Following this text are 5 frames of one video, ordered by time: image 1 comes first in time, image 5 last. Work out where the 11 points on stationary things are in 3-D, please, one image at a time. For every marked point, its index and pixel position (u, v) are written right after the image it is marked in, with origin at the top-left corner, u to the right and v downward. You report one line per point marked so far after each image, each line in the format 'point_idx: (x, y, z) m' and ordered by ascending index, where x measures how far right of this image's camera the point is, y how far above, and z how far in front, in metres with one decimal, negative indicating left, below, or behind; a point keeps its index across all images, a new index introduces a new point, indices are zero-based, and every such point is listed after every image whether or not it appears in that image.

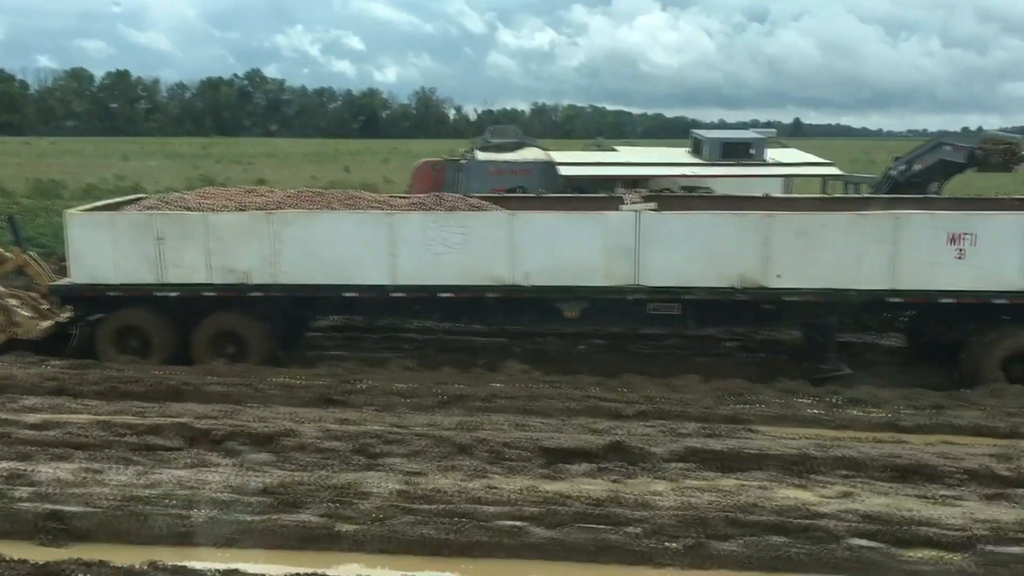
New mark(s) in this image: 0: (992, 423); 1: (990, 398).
0: (+3.9, -1.1, +7.5) m
1: (+4.1, -1.0, +8.2) m
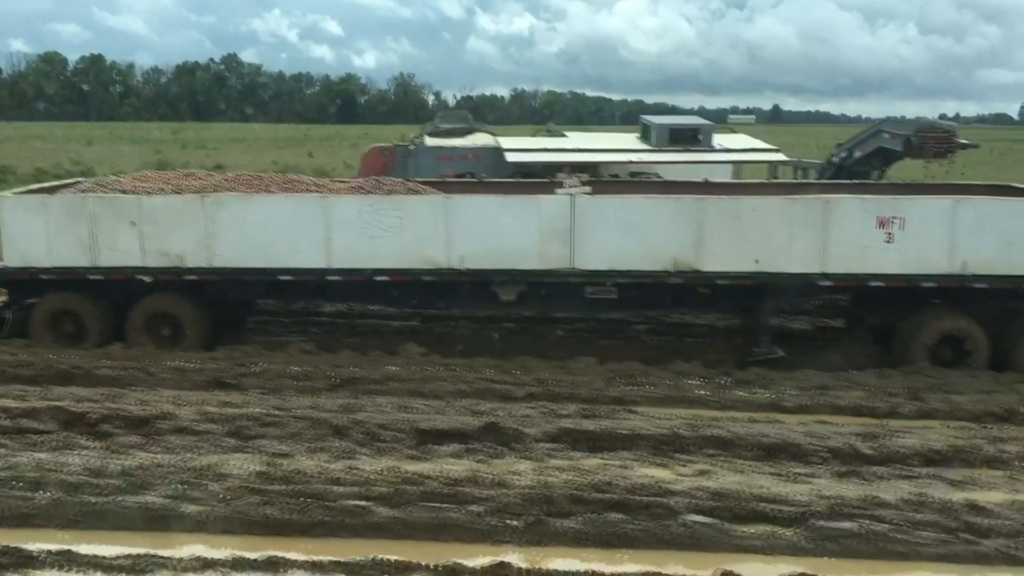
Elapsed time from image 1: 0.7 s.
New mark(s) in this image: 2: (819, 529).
0: (+2.9, -0.9, +7.7) m
1: (+3.2, -0.8, +8.3) m
2: (+1.6, -1.3, +5.0) m
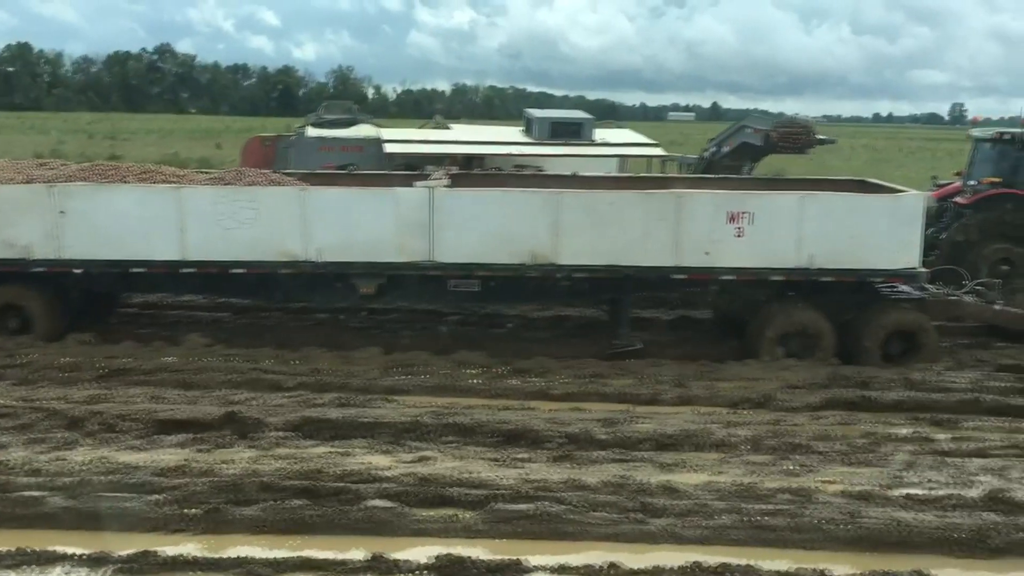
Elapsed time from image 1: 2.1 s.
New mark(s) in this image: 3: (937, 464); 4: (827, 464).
0: (+1.0, -0.9, +7.9) m
1: (+1.3, -0.7, +8.5) m
2: (-0.1, -1.2, +5.1) m
3: (+2.8, -1.2, +6.2) m
4: (+2.0, -1.2, +6.1) m
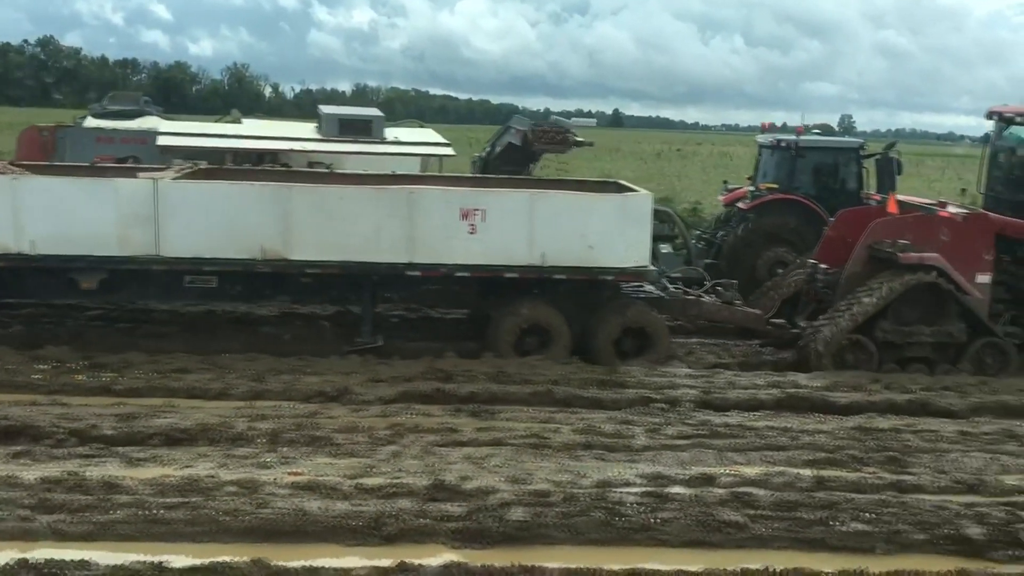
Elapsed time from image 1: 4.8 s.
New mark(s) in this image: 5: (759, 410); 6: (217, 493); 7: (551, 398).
0: (-2.5, -0.8, +7.6) m
1: (-2.4, -0.7, +8.3) m
2: (-3.3, -1.1, +4.8) m
3: (-0.6, -1.1, +6.2) m
4: (-1.3, -1.1, +6.1) m
5: (+2.1, -1.0, +7.9) m
6: (-1.7, -1.2, +5.3) m
7: (+0.3, -0.9, +7.8) m
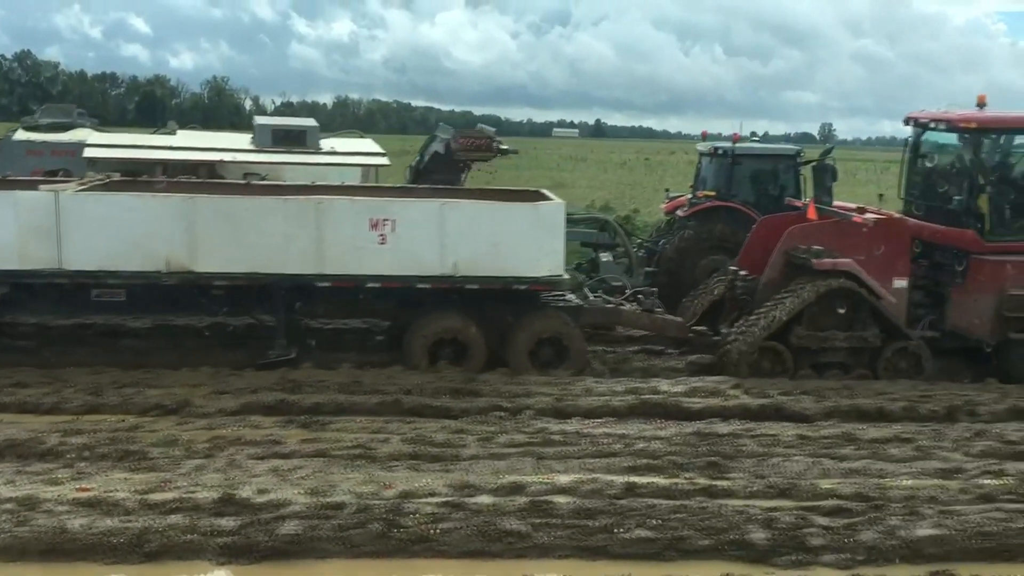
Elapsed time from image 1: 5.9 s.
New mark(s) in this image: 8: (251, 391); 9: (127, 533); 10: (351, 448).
0: (-3.8, -0.9, +7.5) m
1: (-3.7, -0.8, +8.1) m
2: (-4.5, -1.2, +4.5) m
3: (-1.8, -1.1, +6.1) m
4: (-2.5, -1.1, +5.9) m
5: (+0.8, -1.1, +7.8) m
6: (-2.9, -1.2, +5.2) m
7: (-1.0, -1.0, +7.7) m
8: (-2.2, -0.9, +8.0) m
9: (-2.0, -1.3, +4.9) m
10: (-1.1, -1.1, +6.6) m
